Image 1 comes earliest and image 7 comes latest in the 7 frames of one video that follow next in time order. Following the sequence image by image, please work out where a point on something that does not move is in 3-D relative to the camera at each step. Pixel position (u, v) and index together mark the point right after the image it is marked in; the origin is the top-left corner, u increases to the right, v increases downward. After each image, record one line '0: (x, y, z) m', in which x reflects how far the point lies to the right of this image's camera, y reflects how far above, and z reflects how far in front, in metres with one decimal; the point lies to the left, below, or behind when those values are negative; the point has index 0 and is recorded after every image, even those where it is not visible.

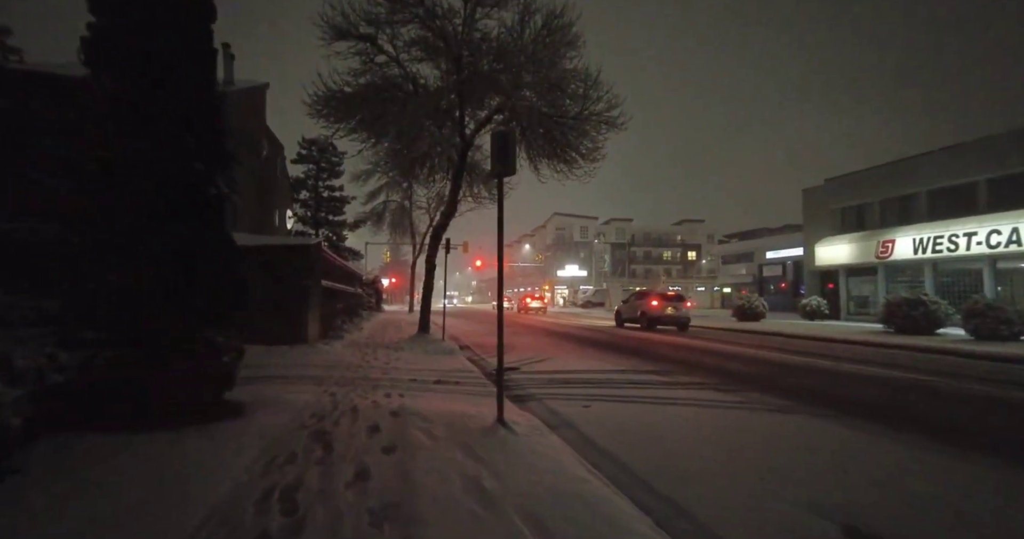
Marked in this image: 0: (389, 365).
0: (-2.6, -2.0, +9.7) m
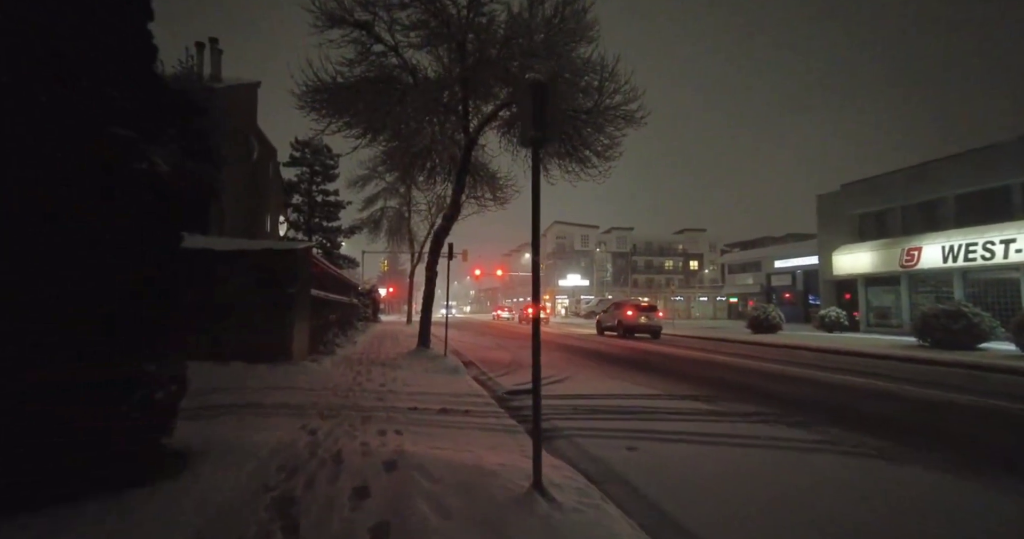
0: (-2.3, -2.1, +8.4) m
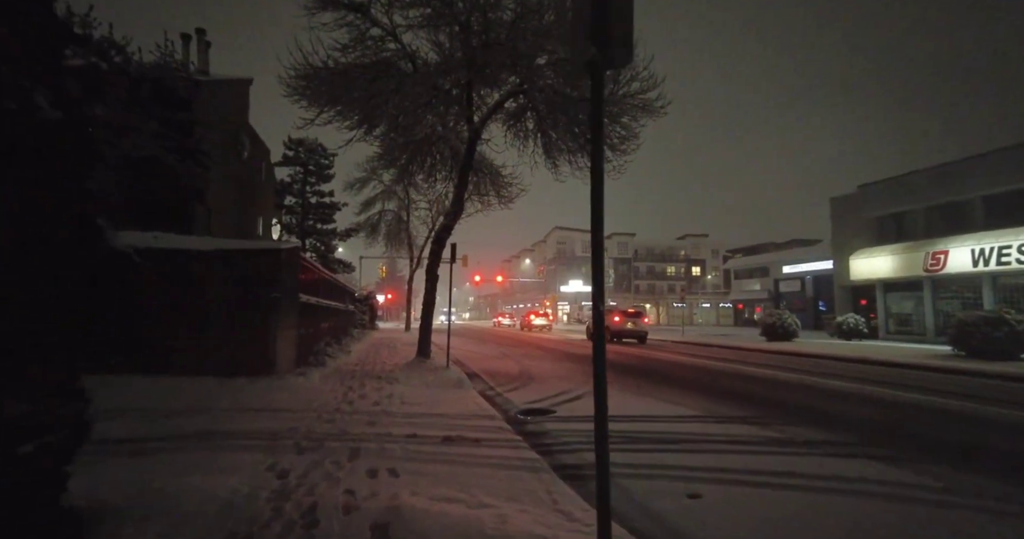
0: (-2.1, -2.1, +7.3) m
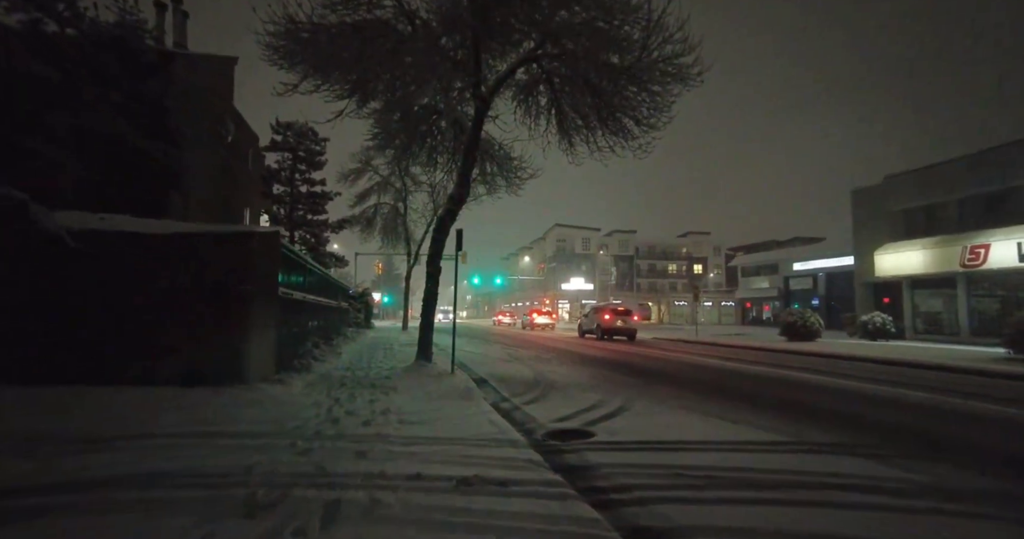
0: (-1.8, -1.9, +5.8) m
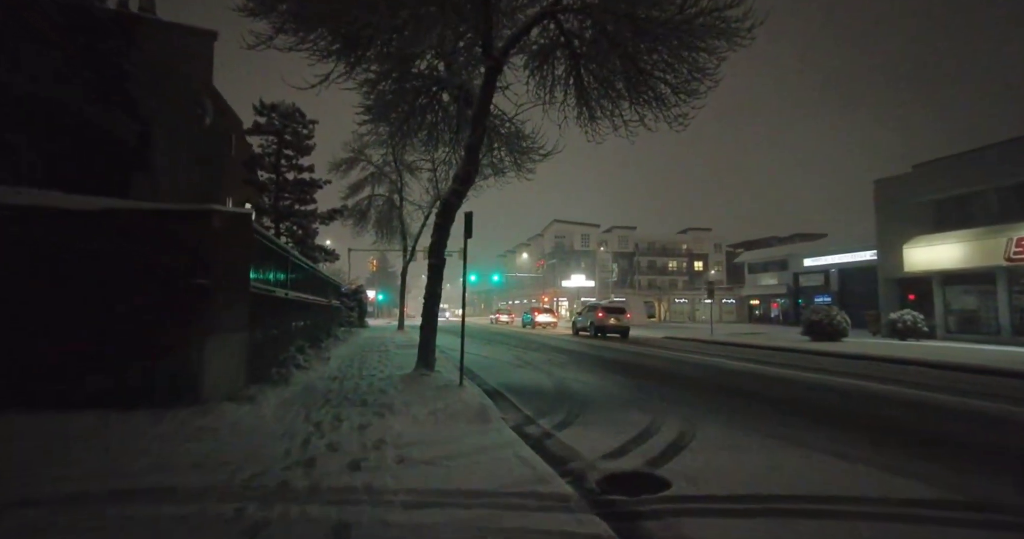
0: (-1.4, -1.8, +4.2) m
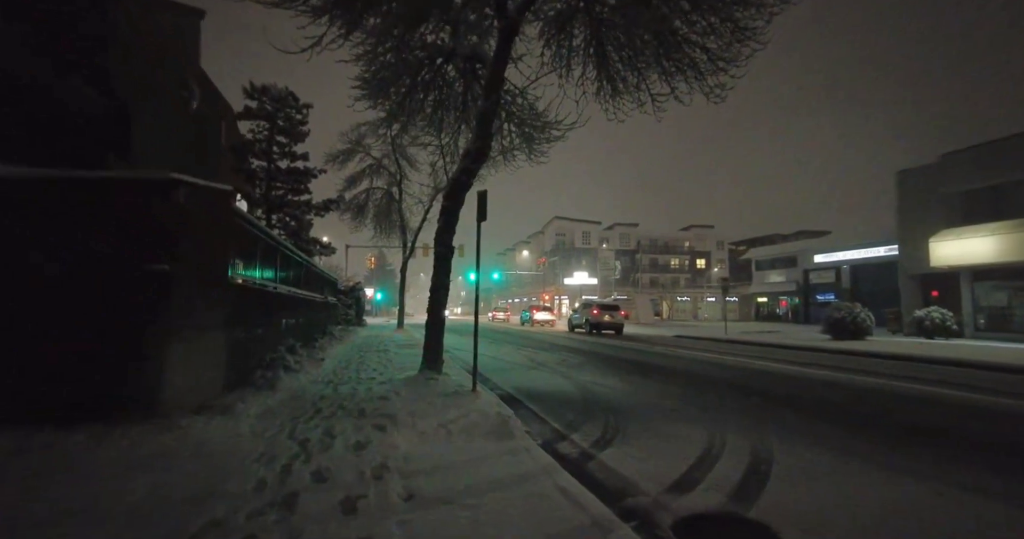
0: (-1.1, -1.6, +3.1) m
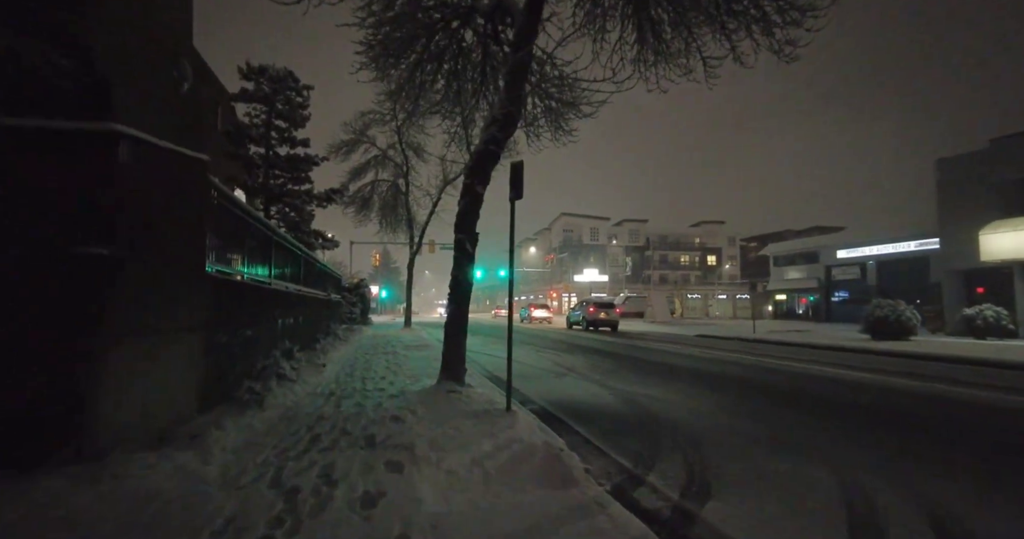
0: (-0.6, -1.5, +1.8) m
